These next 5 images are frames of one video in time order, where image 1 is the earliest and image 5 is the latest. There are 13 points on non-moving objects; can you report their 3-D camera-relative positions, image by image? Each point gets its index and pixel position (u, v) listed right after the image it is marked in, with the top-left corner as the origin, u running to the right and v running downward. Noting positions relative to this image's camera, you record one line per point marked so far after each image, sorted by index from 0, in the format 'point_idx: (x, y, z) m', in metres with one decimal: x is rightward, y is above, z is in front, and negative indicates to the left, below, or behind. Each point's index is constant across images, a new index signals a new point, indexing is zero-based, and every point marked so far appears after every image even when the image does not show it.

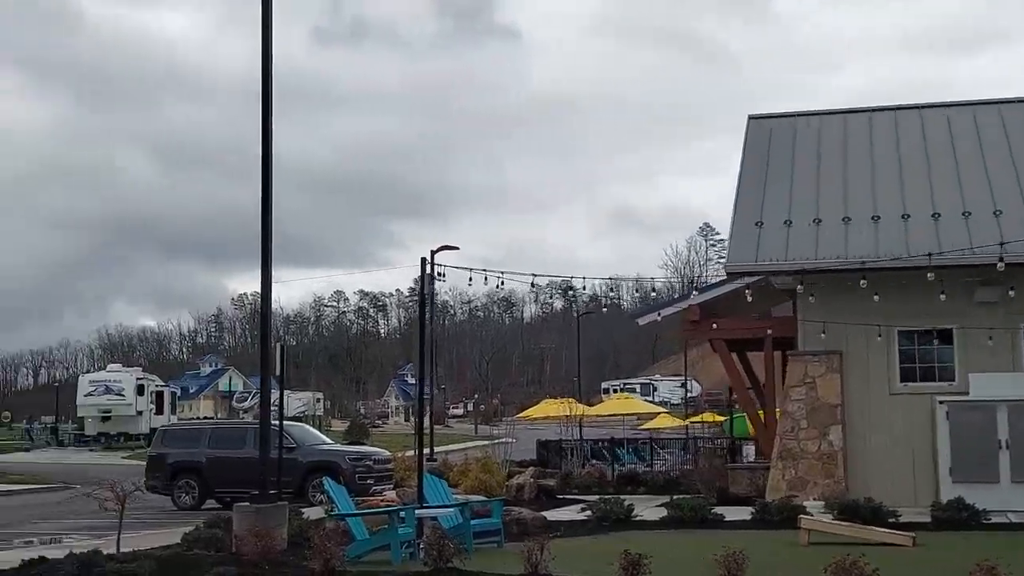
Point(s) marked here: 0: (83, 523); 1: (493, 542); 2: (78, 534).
0: (-5.5, -3.0, +15.3) m
1: (-0.1, -2.2, +10.0) m
2: (-5.0, -2.9, +13.8) m
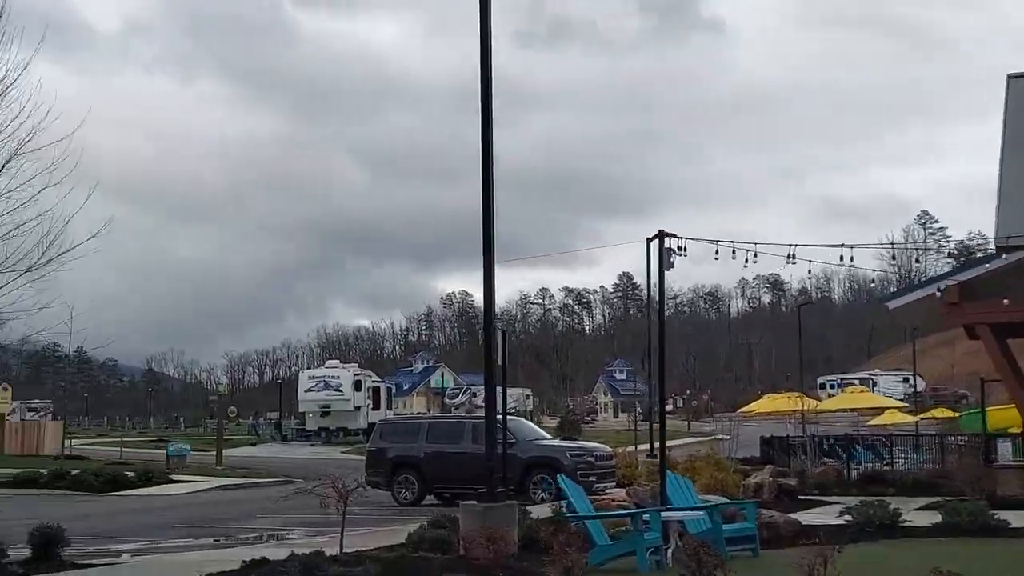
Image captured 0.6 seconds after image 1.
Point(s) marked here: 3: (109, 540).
0: (-2.6, -2.9, +15.0) m
1: (+1.8, -2.0, +8.9) m
2: (-2.4, -2.8, +13.5) m
3: (-4.1, -2.6, +12.1) m
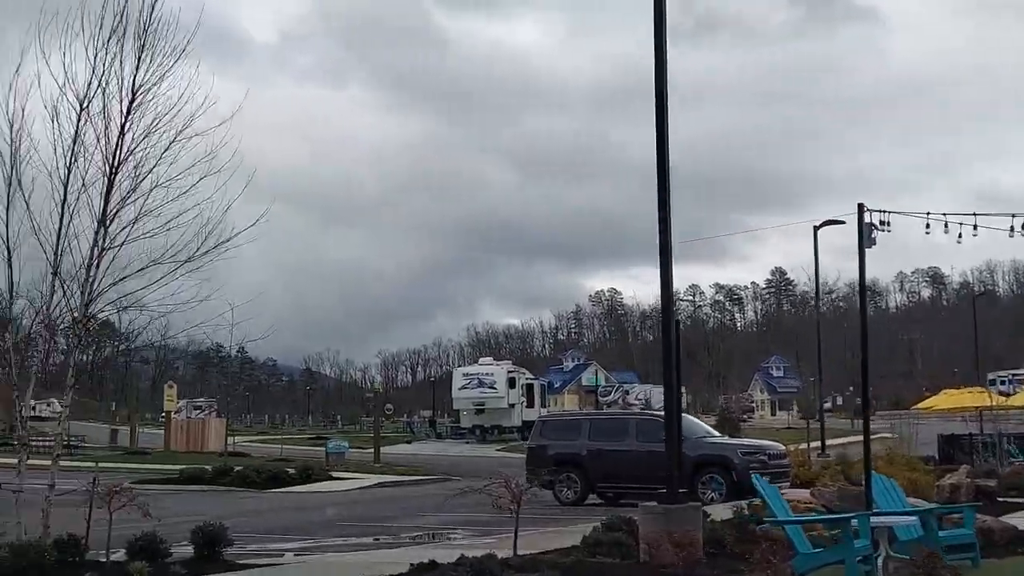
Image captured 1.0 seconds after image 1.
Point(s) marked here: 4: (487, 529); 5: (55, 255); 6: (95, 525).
0: (-0.5, -2.8, +14.6) m
1: (+3.0, -1.8, +7.9) m
2: (-0.5, -2.7, +13.0) m
3: (-2.4, -2.5, +11.8) m
4: (-0.3, -2.6, +12.8) m
5: (-3.7, +0.3, +9.5) m
6: (-4.3, -2.5, +12.2) m
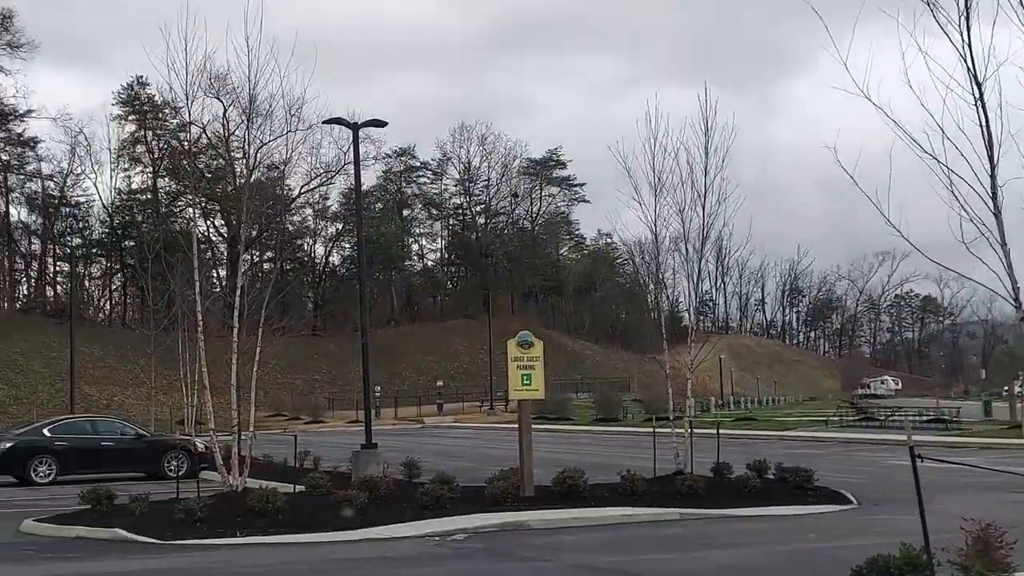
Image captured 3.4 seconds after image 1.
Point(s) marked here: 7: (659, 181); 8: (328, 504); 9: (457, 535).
0: (+8.4, -1.6, +7.7) m
1: (+7.1, -0.6, +0.3) m
2: (+7.5, -1.5, +6.5) m
3: (+5.3, -1.6, +6.7) m
4: (+7.6, -1.5, +6.2) m
5: (+2.6, +1.0, +5.7) m
6: (+4.1, -1.7, +8.2) m
7: (+1.9, +1.4, +15.5) m
8: (-1.9, -2.2, +12.0) m
9: (-0.5, -2.2, +10.5) m
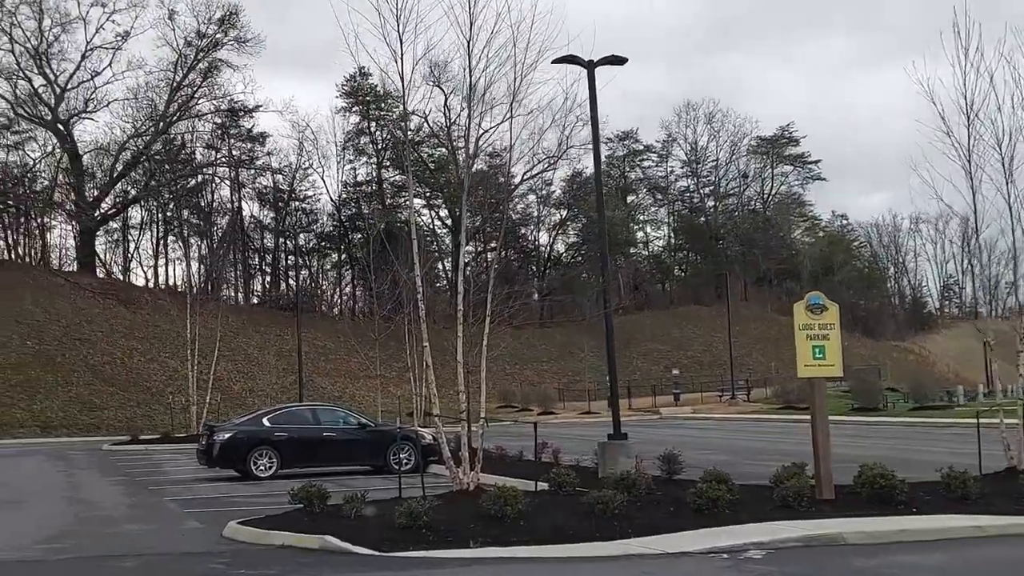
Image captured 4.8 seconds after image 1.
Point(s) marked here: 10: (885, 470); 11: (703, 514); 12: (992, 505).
0: (+9.9, -1.0, +3.6) m
1: (+7.2, -0.1, -3.4) m
2: (+8.7, -1.0, +2.6) m
3: (+6.5, -1.0, +3.2) m
4: (+8.7, -0.9, +2.3) m
5: (+3.7, +1.4, +2.8) m
6: (+5.6, -1.2, +4.9) m
7: (+4.9, +1.9, +12.5) m
8: (+0.5, -1.8, +9.8) m
9: (+1.6, -1.8, +8.0) m
10: (+3.2, -1.6, +10.1) m
11: (+1.5, -1.8, +9.6) m
12: (+4.0, -1.8, +9.8) m
